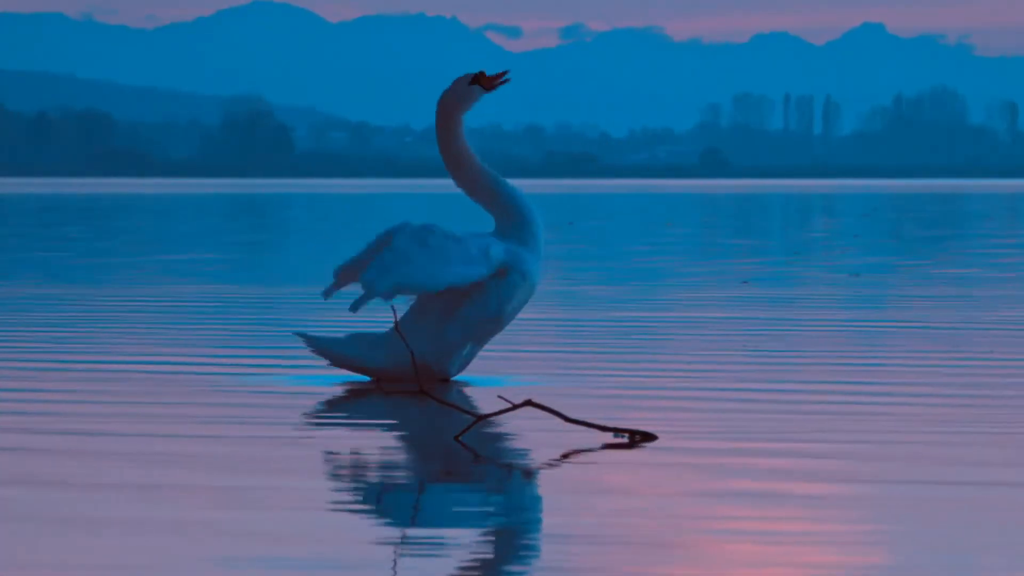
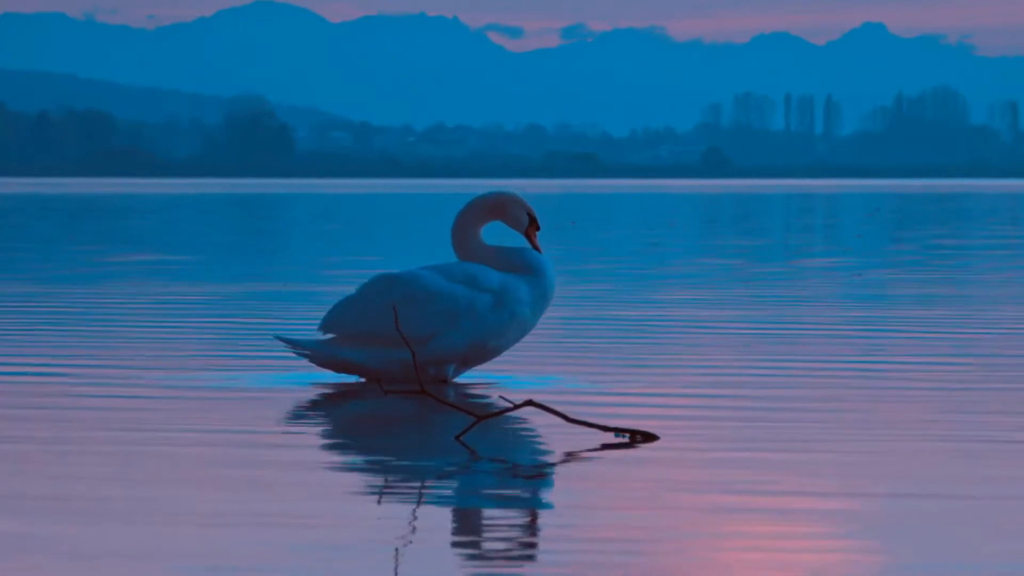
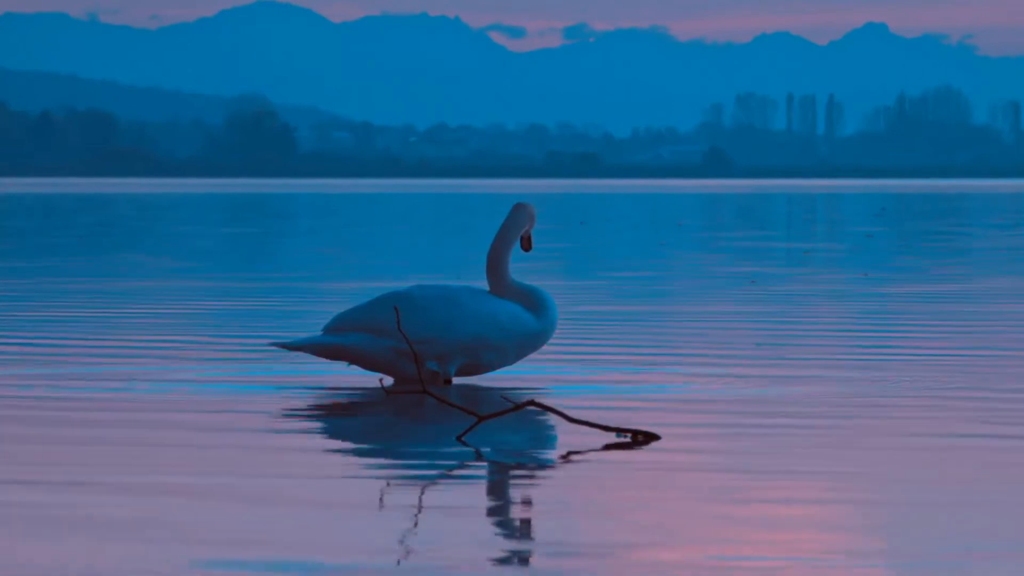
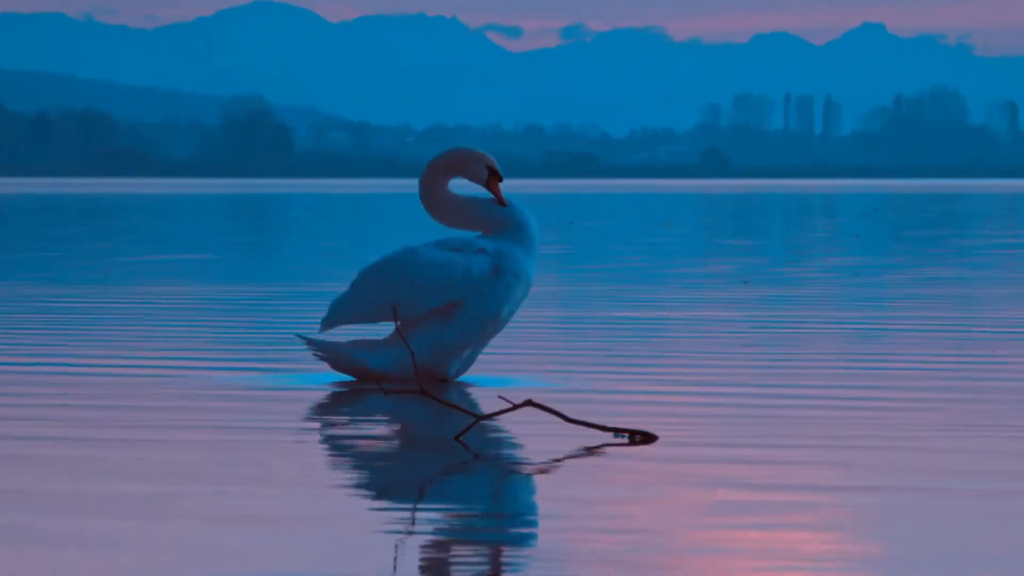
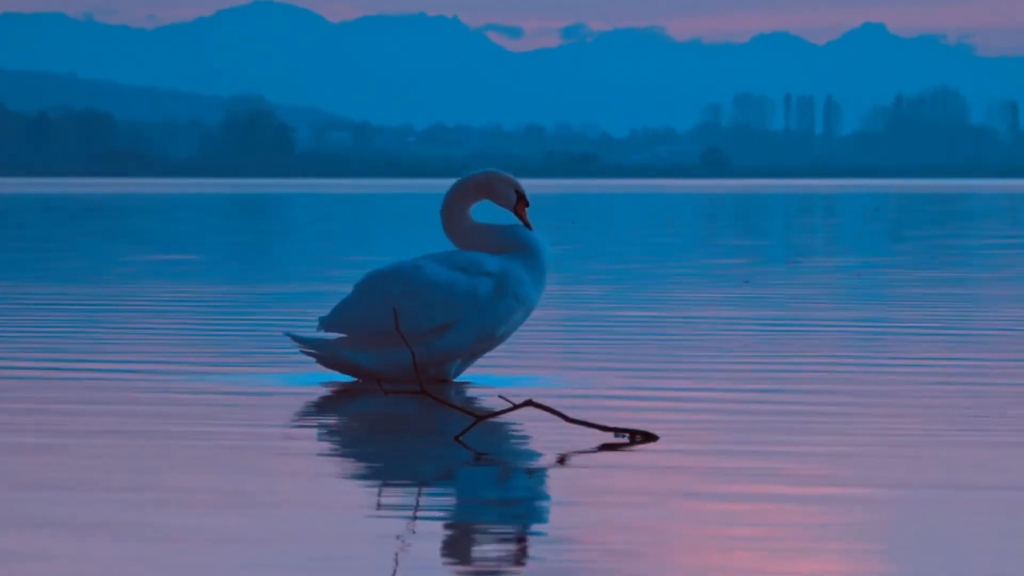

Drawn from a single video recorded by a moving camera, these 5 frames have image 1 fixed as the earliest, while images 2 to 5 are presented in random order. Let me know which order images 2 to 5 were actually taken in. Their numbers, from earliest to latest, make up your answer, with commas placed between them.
4, 5, 2, 3
